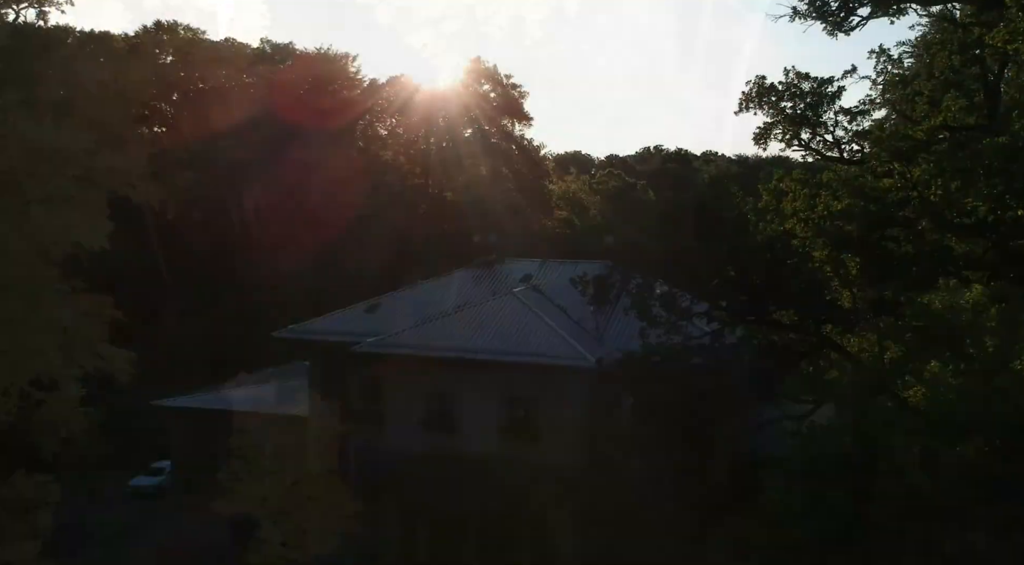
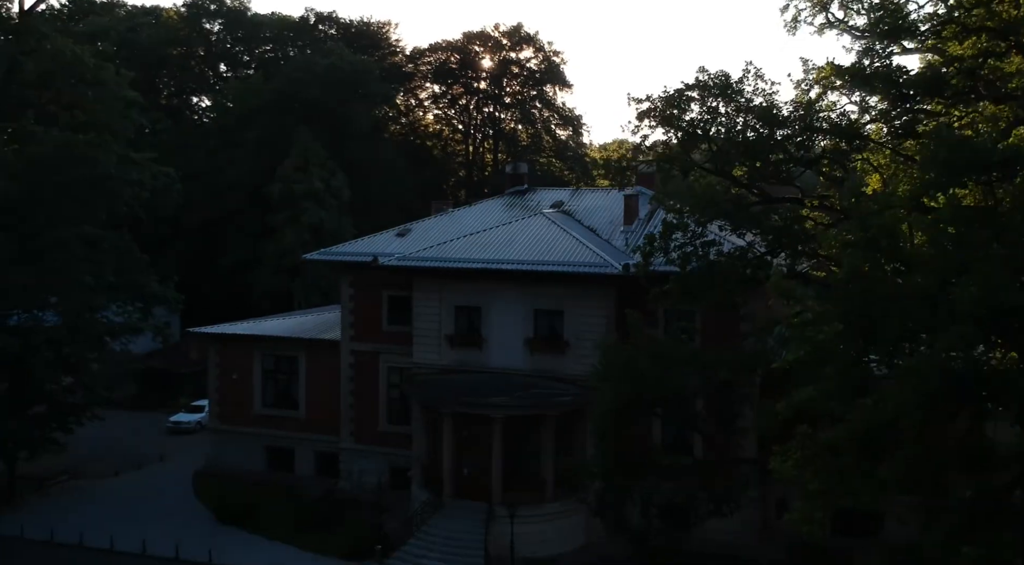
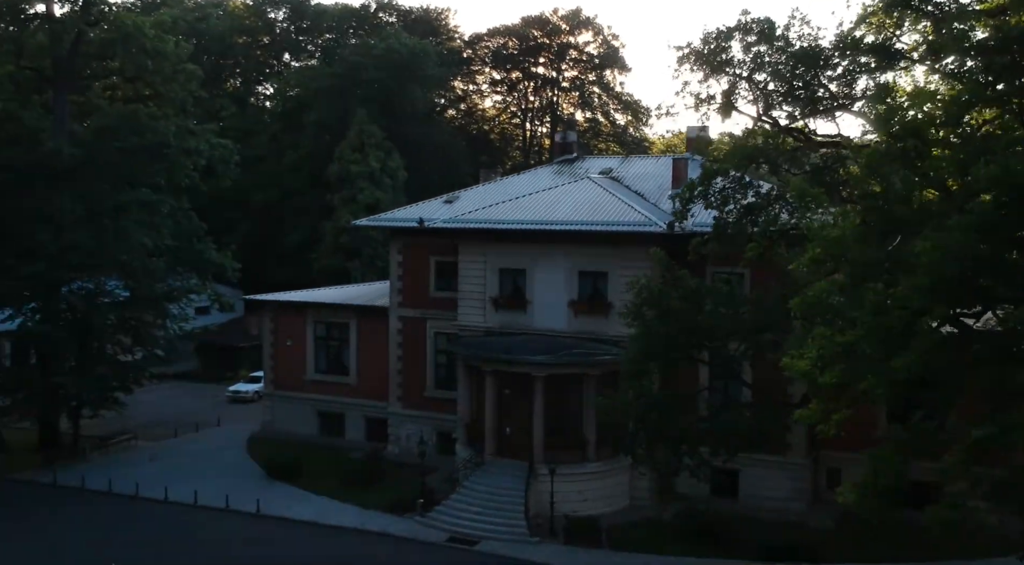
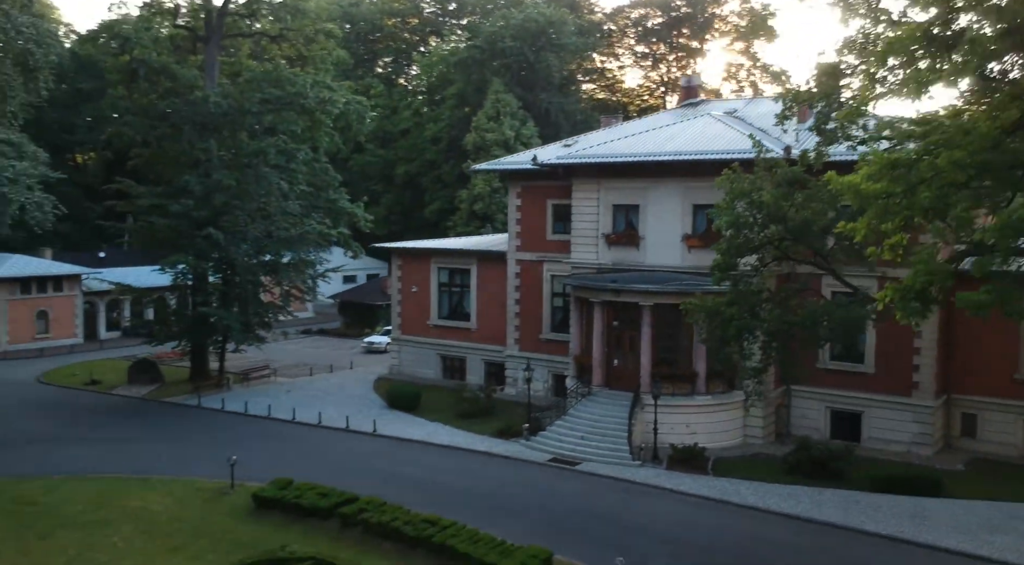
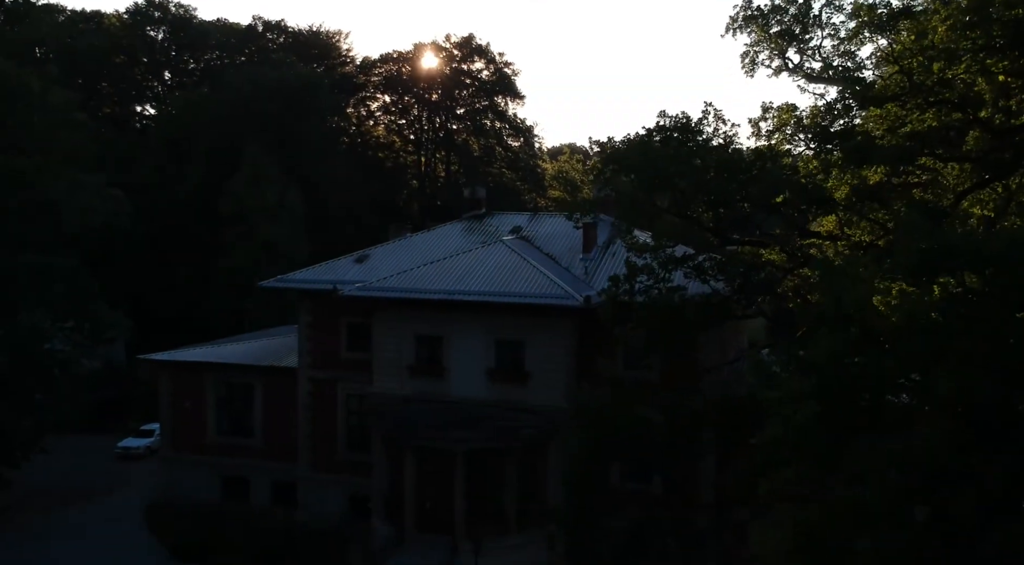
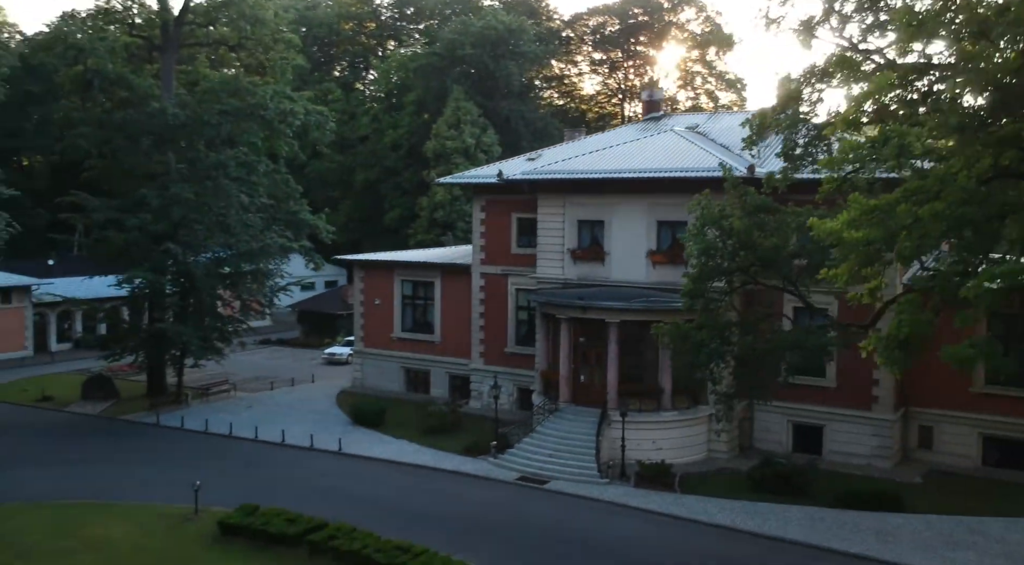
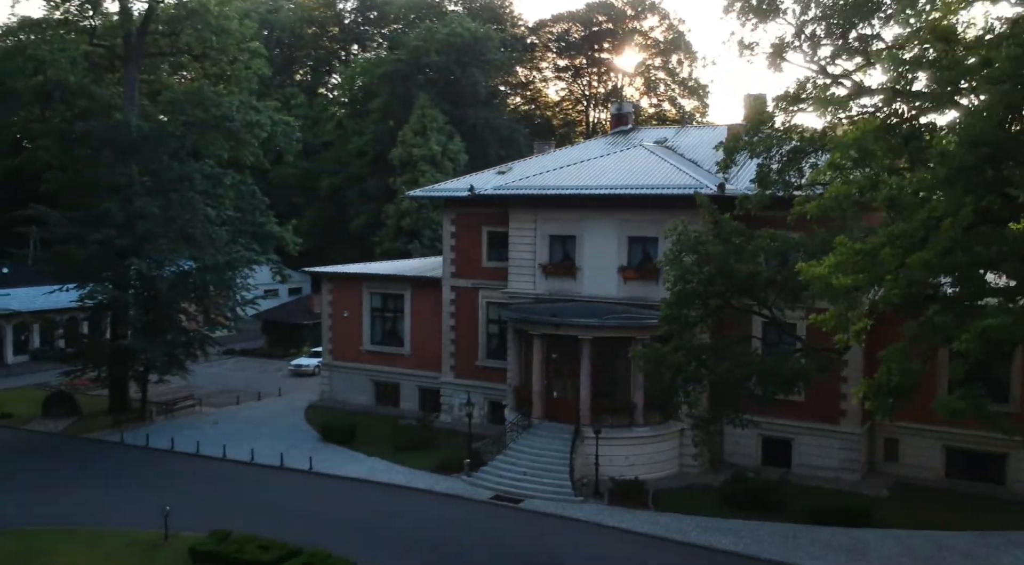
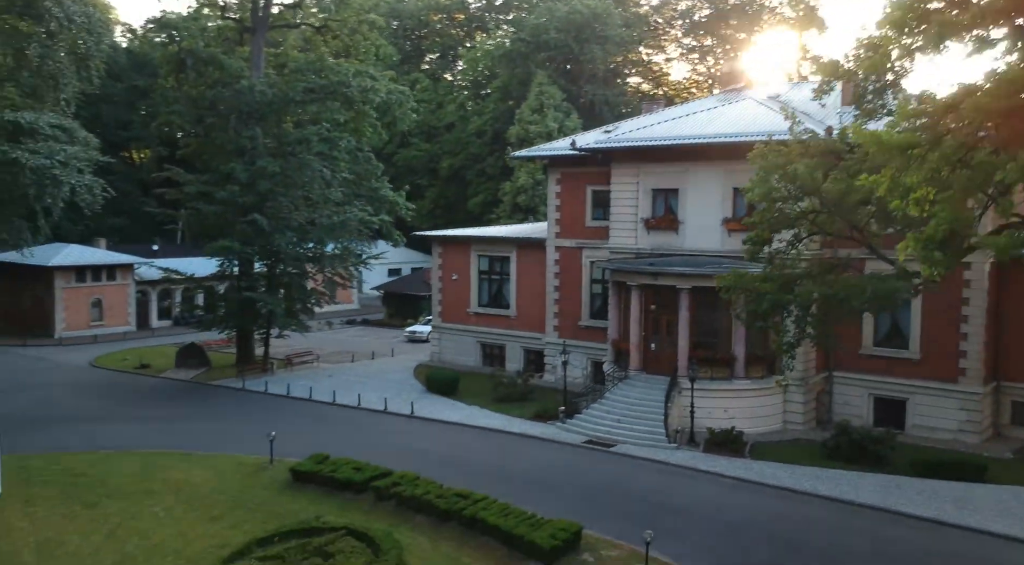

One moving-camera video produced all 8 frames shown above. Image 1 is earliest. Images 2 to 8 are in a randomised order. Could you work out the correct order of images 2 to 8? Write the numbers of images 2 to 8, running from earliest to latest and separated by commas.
5, 2, 3, 7, 6, 4, 8
